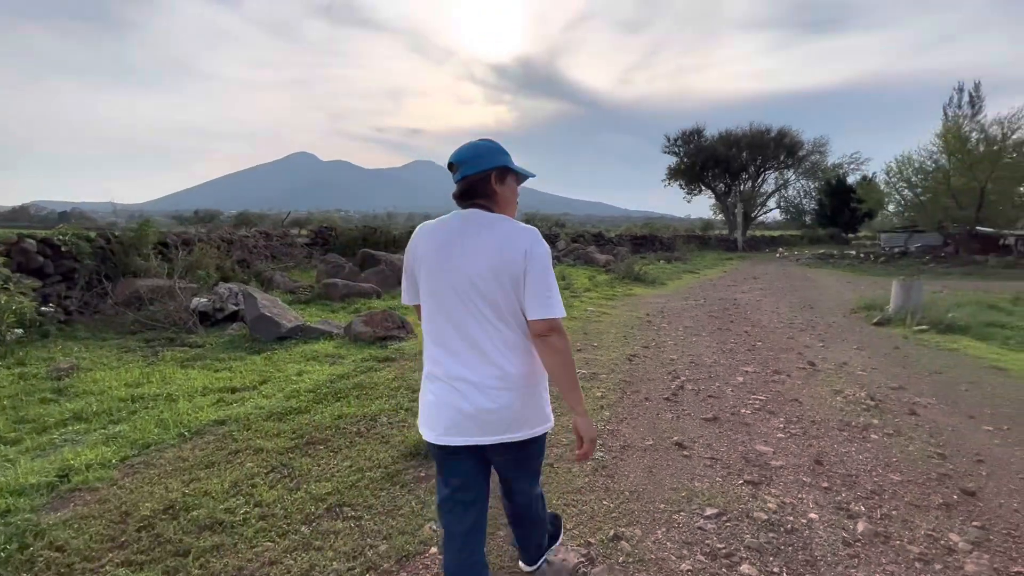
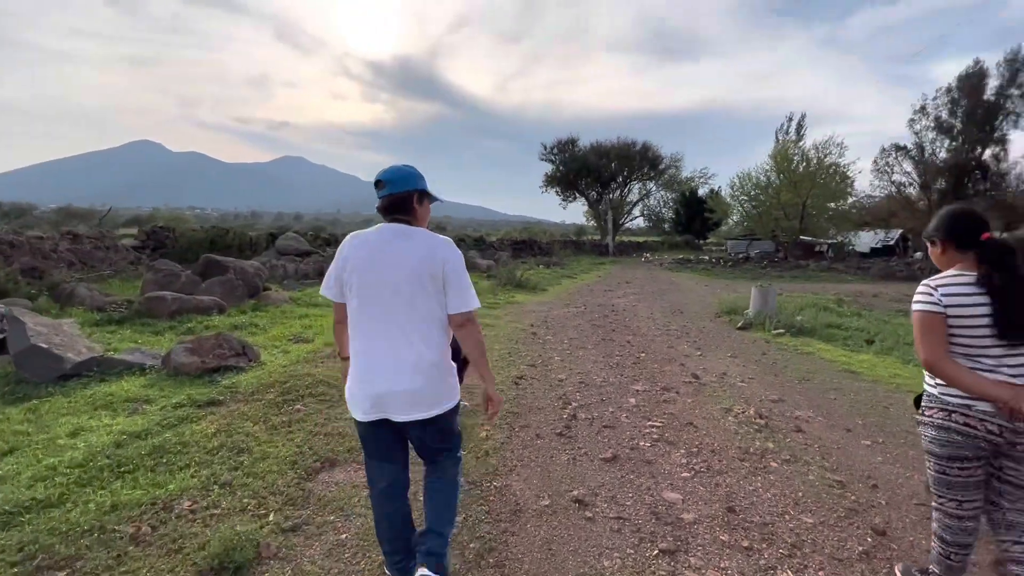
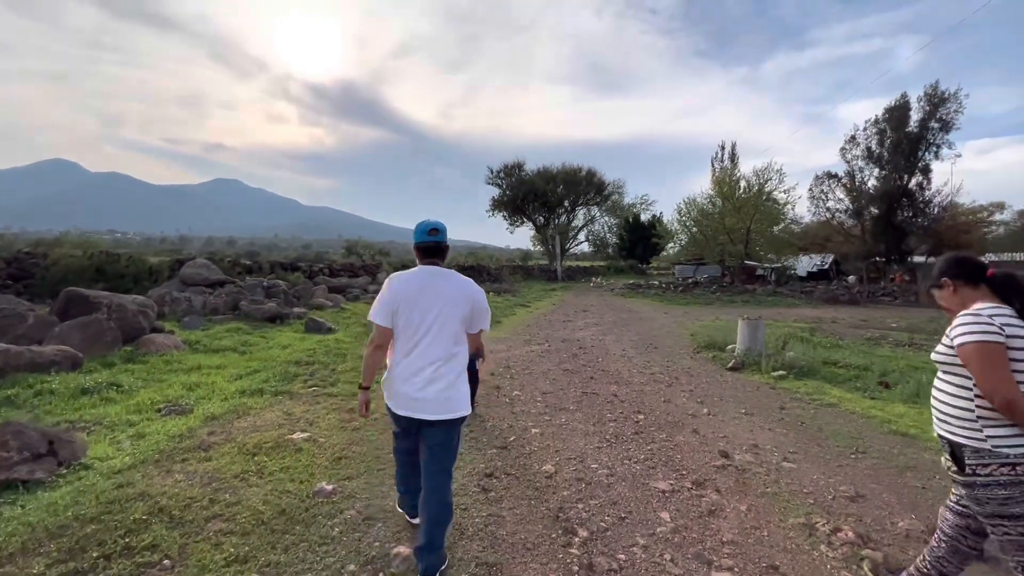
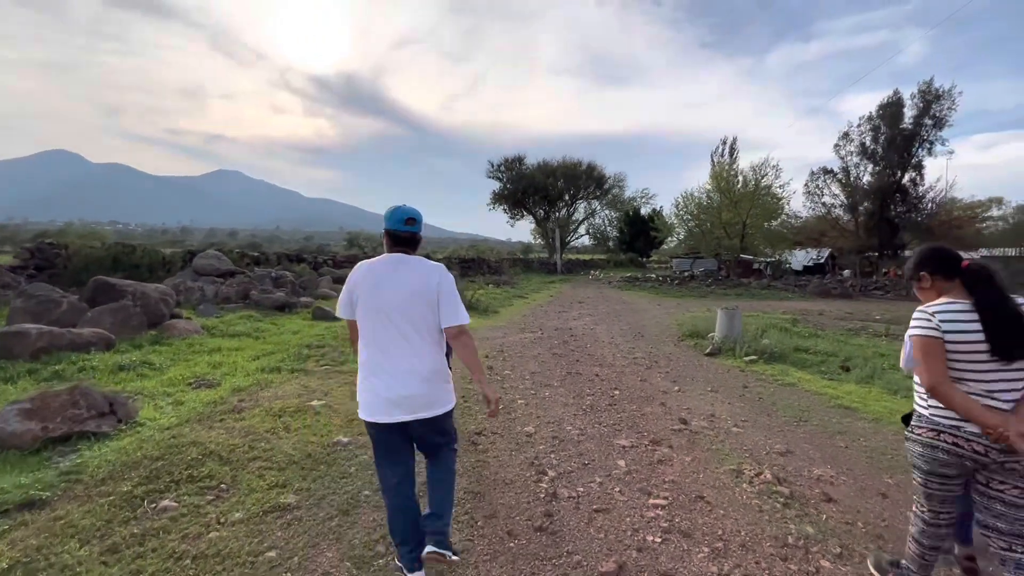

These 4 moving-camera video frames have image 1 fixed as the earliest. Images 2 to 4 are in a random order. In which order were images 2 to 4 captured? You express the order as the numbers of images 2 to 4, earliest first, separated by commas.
2, 4, 3
